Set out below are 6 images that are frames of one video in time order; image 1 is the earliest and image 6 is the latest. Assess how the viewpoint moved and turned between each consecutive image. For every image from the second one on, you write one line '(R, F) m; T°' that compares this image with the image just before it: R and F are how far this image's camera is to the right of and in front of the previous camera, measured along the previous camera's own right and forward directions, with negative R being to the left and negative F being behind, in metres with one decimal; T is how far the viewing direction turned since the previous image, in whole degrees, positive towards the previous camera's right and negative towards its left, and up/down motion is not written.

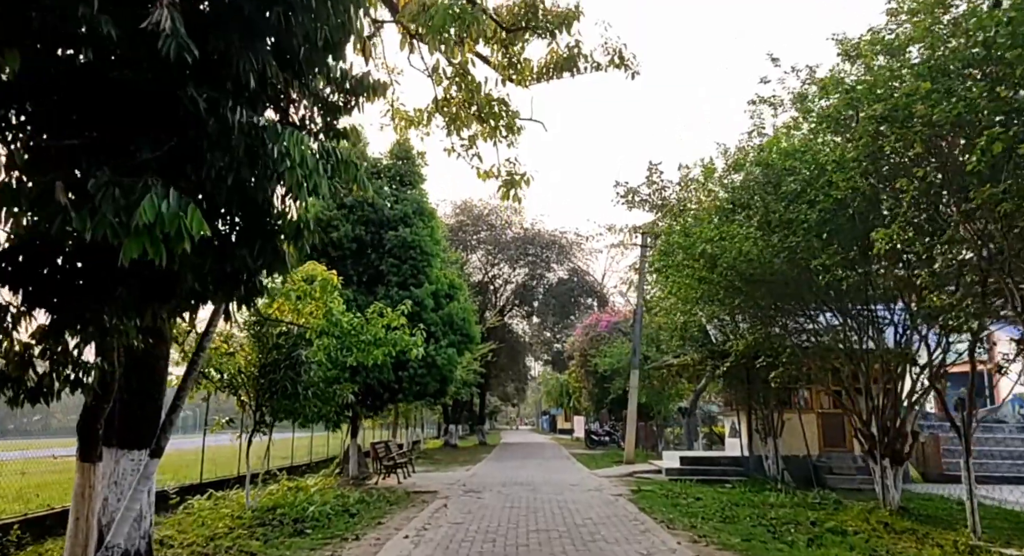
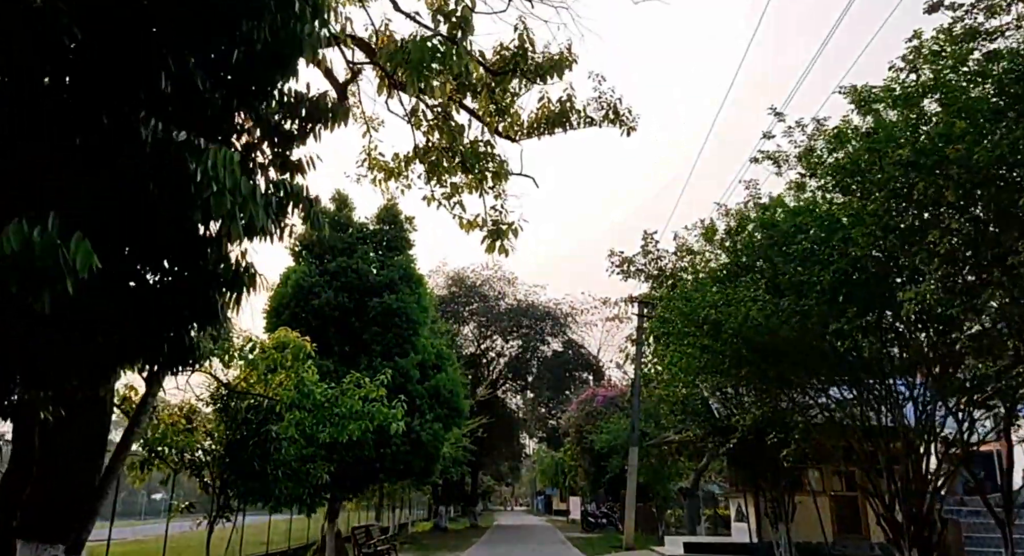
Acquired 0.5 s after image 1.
(+0.1, +0.8) m; 0°
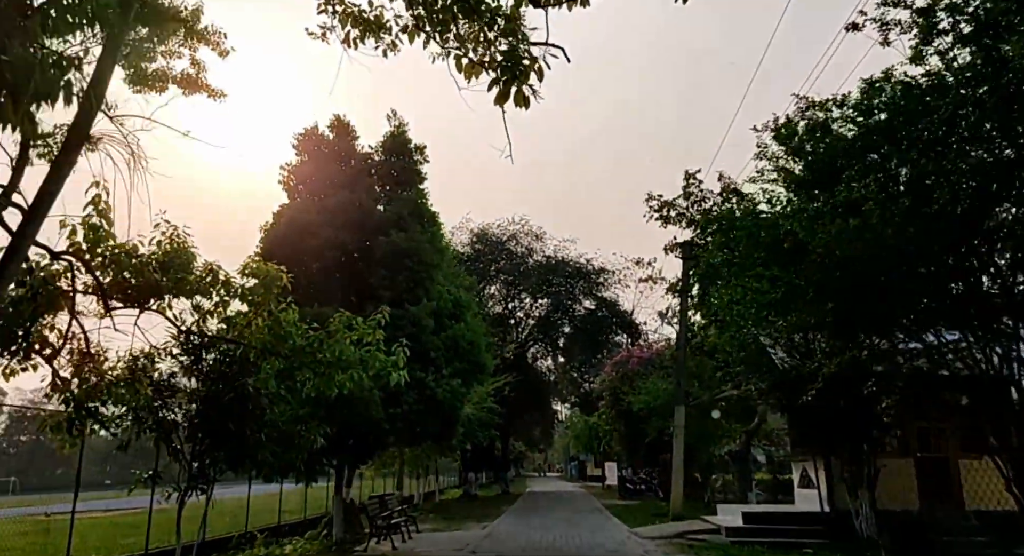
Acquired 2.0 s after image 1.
(0.0, +2.1) m; -2°
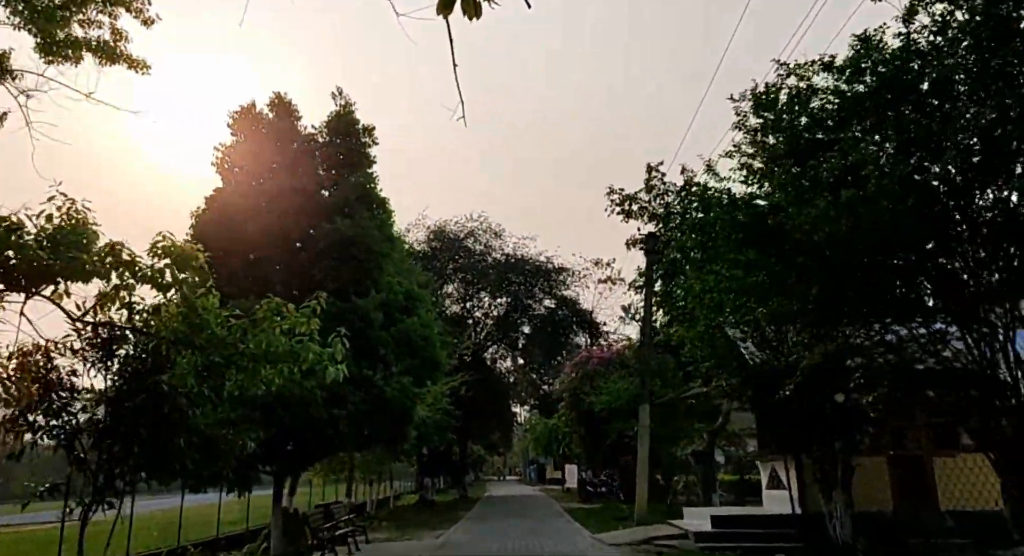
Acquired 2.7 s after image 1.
(+0.1, +0.9) m; +3°
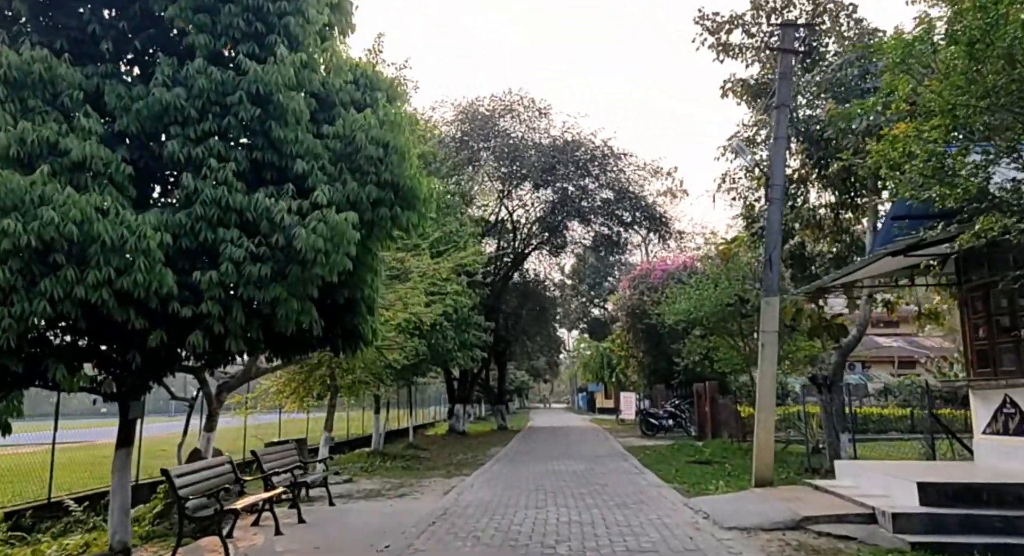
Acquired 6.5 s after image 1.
(0.0, +6.0) m; -4°
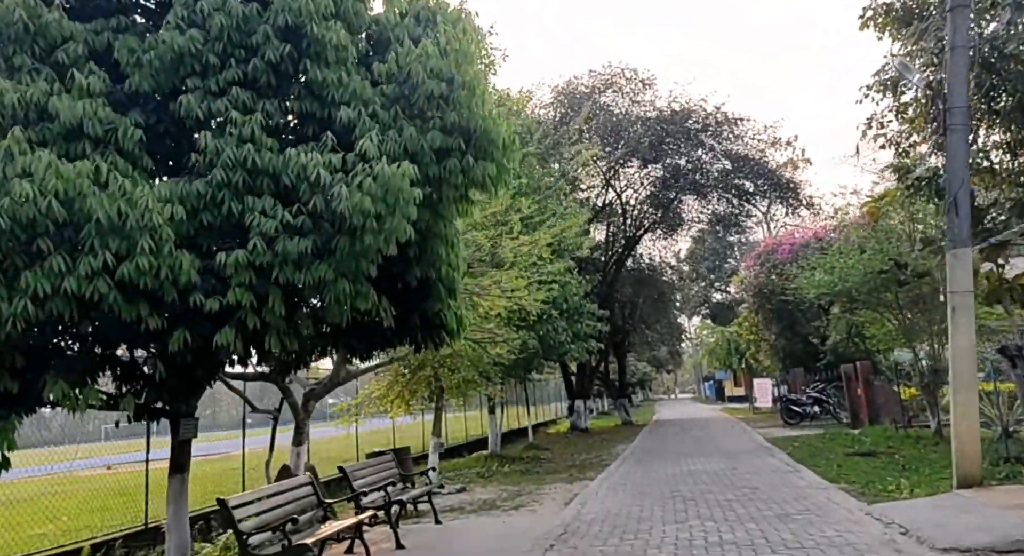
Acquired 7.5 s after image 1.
(0.0, +1.5) m; -9°
